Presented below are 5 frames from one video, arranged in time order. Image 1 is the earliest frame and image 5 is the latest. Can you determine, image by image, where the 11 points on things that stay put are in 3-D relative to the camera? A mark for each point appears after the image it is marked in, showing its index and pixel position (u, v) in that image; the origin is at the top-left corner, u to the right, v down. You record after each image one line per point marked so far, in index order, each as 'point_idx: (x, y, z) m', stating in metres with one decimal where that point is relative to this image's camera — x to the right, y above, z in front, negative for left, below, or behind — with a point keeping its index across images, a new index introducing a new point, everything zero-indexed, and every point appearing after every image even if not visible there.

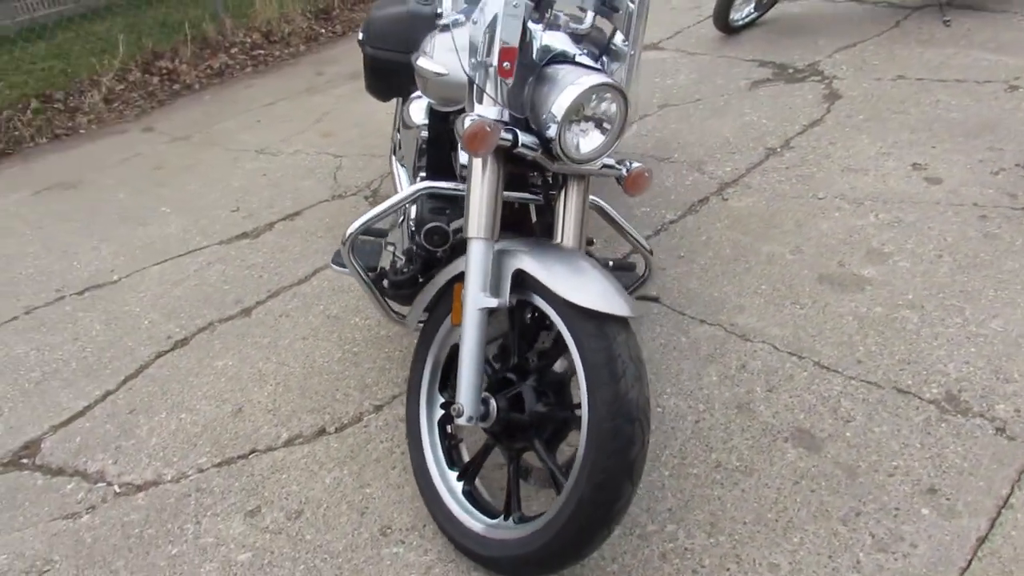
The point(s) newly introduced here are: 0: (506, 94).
0: (0.0, +0.5, +2.0) m
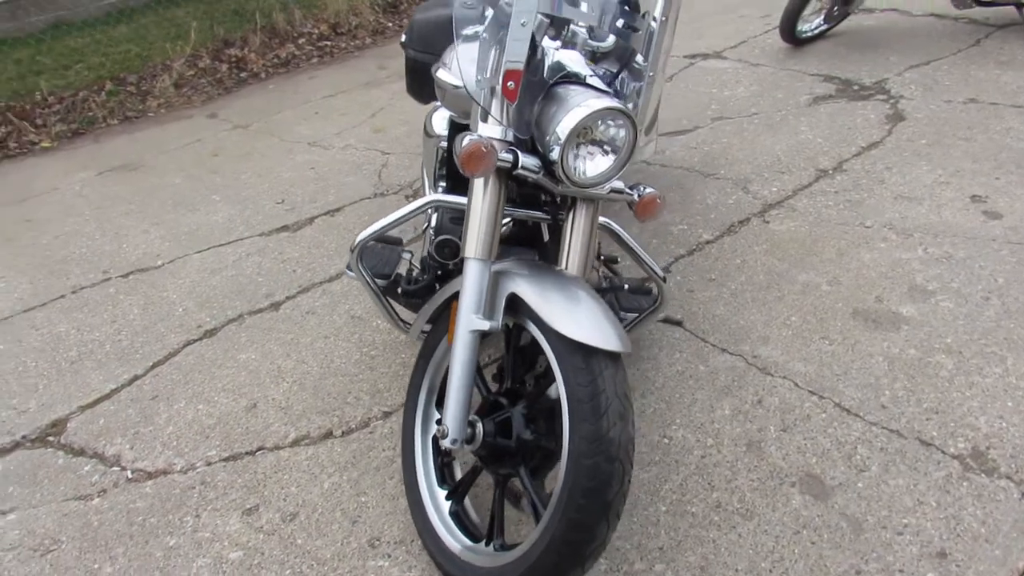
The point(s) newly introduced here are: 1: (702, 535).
0: (0.0, +0.4, +1.9) m
1: (+0.5, -0.6, +2.1) m
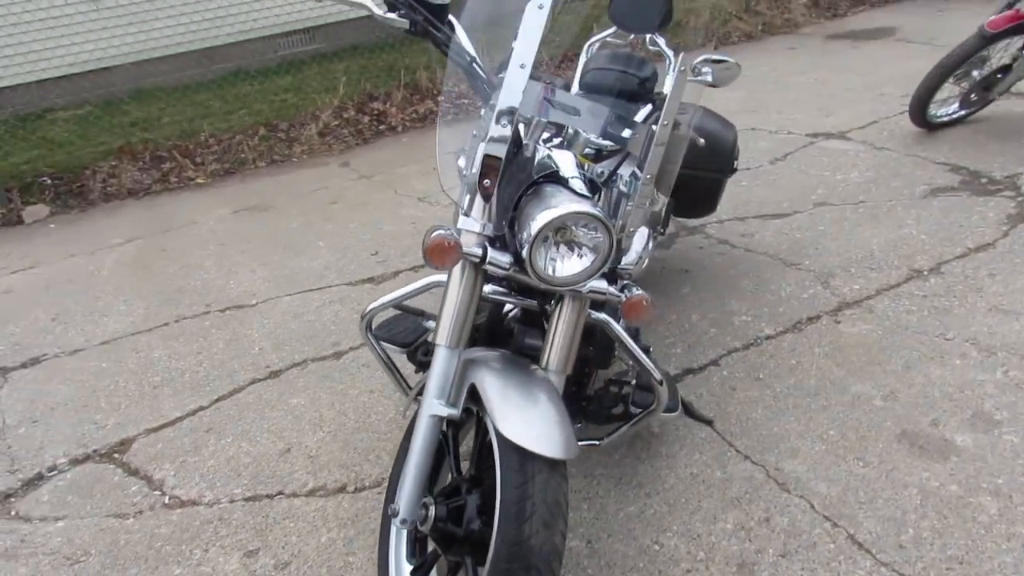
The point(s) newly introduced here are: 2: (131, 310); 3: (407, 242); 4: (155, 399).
0: (0.0, +0.2, +2.0) m
1: (+0.4, -0.9, +2.0) m
2: (-2.1, -0.1, +4.4) m
3: (-0.6, +0.3, +4.8) m
4: (-1.6, -0.5, +3.5) m
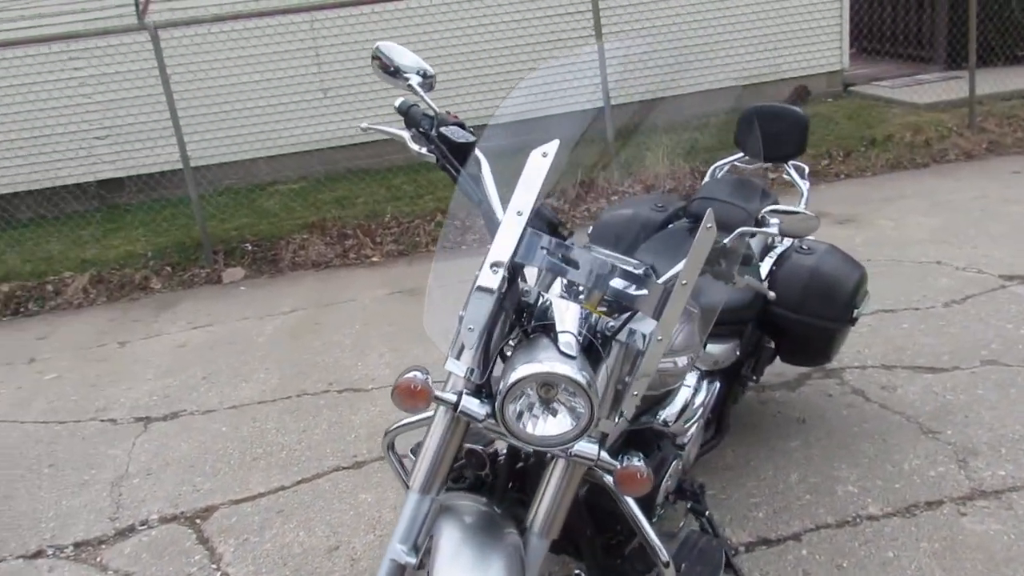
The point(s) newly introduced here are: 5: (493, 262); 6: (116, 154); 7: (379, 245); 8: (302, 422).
0: (-0.1, -0.2, +1.9) m
1: (+0.2, -1.3, +1.7) m
2: (-1.4, -0.5, +4.8) m
3: (+0.1, -0.3, +4.8) m
4: (-1.2, -0.8, +3.7) m
5: (-0.1, +0.1, +1.9) m
6: (-4.0, +1.3, +8.1) m
7: (-1.2, +0.4, +7.4) m
8: (-1.1, -0.7, +4.2) m
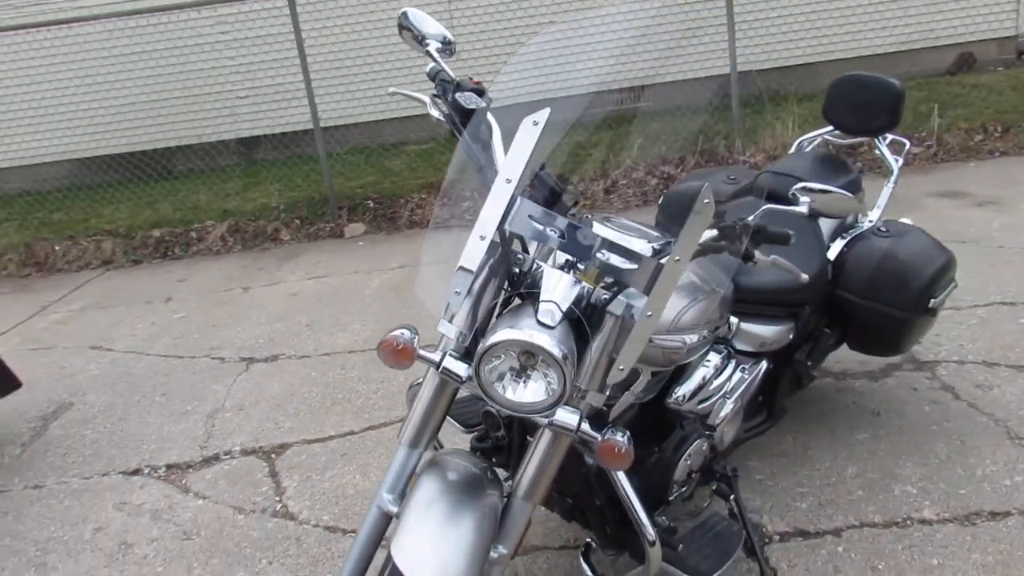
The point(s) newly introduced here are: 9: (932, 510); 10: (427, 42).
0: (-0.1, -0.1, +1.9) m
1: (+0.1, -1.2, +1.8) m
2: (-0.9, -0.3, +5.0) m
3: (+0.6, -0.2, +4.8) m
4: (-0.9, -0.6, +4.0) m
5: (-0.1, +0.1, +1.9) m
6: (-2.7, +1.9, +8.6) m
7: (-0.2, +0.8, +7.5) m
8: (-0.7, -0.5, +4.4) m
9: (+1.4, -0.7, +2.7) m
10: (-0.2, +0.7, +2.2) m
